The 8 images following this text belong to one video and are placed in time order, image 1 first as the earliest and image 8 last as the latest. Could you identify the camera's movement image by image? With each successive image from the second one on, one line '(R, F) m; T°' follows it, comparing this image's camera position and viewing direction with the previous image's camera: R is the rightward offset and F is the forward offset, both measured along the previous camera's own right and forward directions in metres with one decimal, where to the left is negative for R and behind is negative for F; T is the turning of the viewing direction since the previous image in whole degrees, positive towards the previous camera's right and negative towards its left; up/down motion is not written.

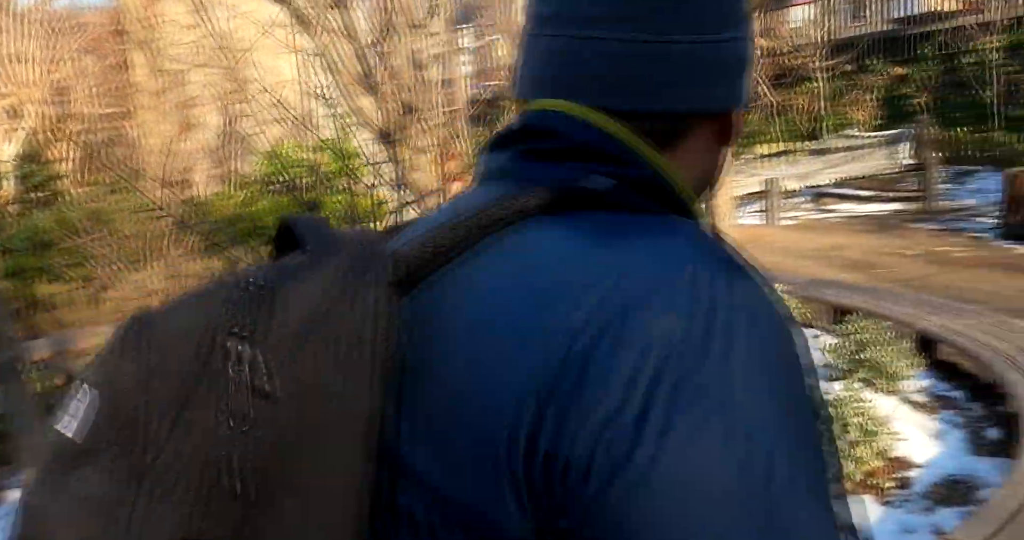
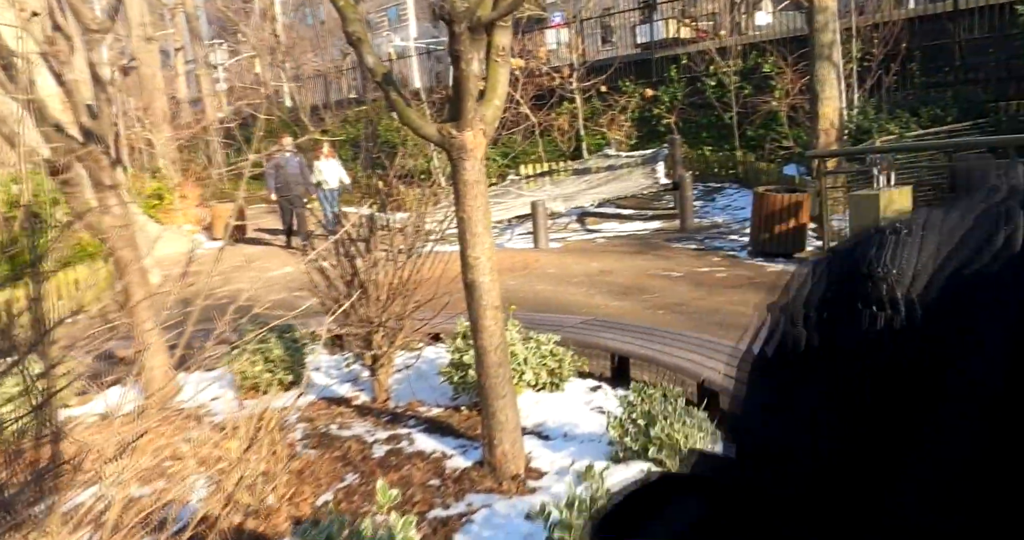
(+0.2, +0.8) m; +15°
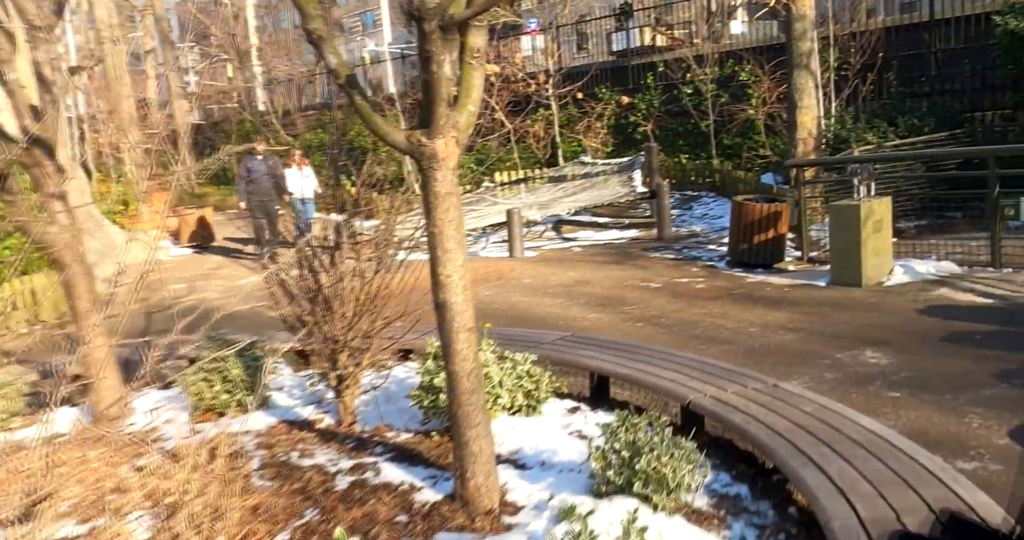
(0.0, +0.2) m; +2°
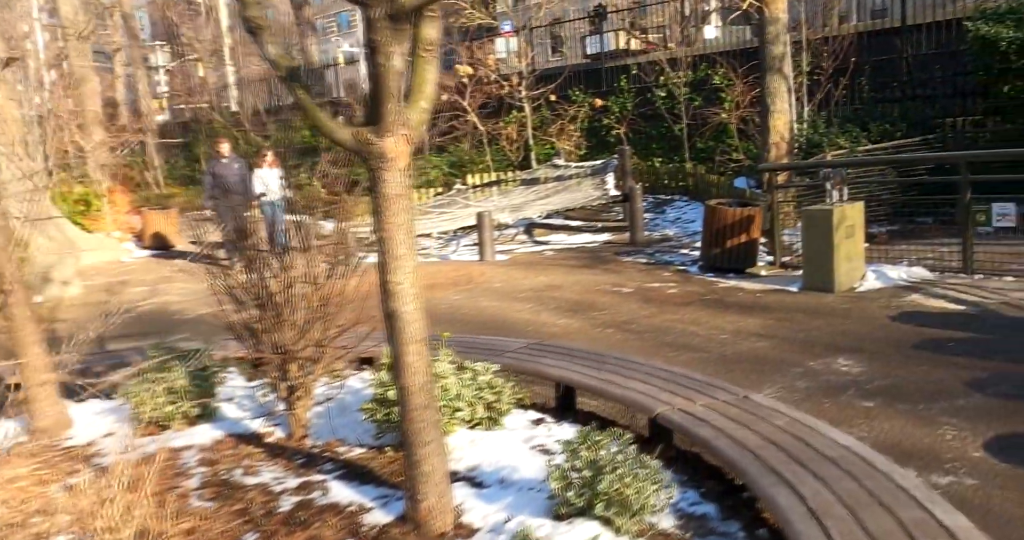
(+0.1, +0.2) m; +2°
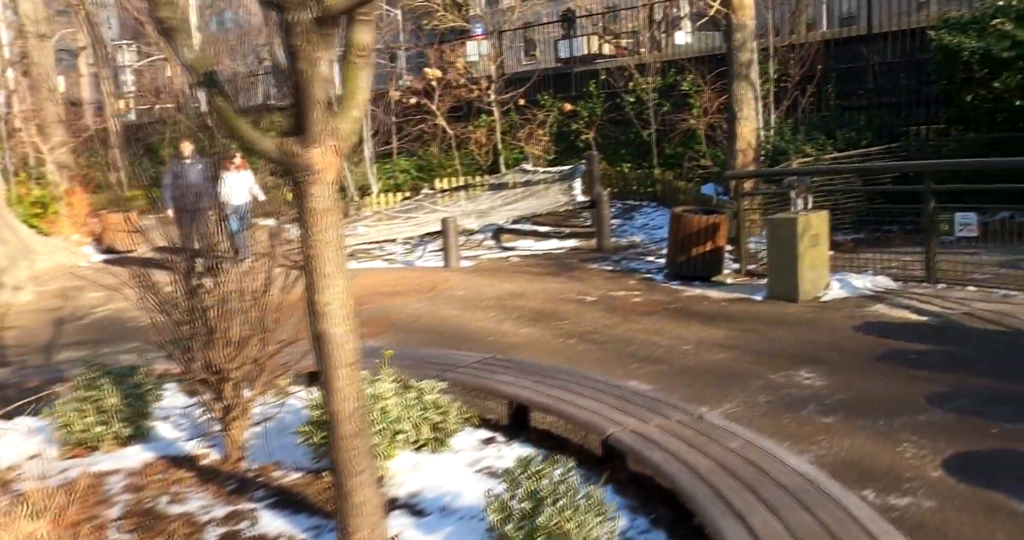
(+0.1, +0.1) m; +2°
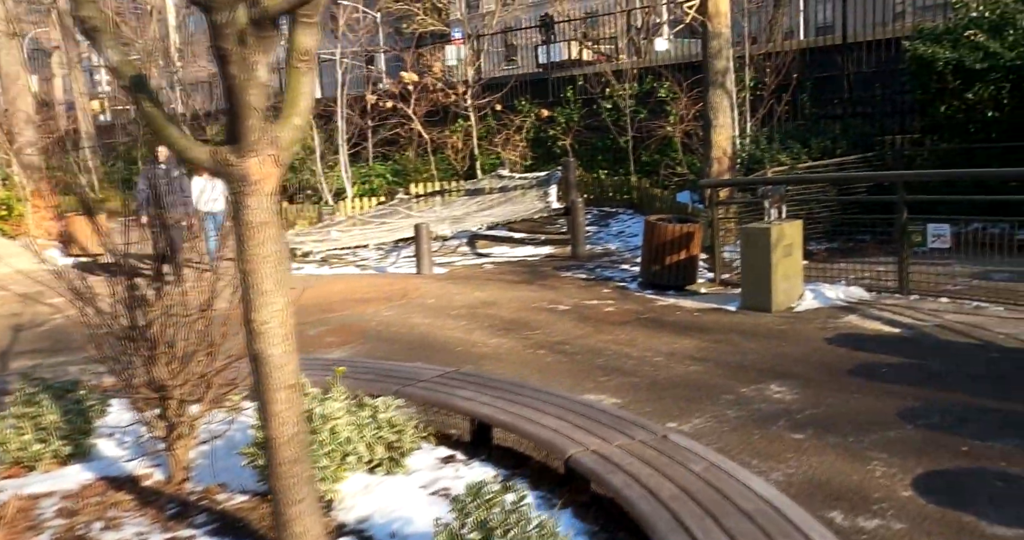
(+0.1, +0.1) m; +1°
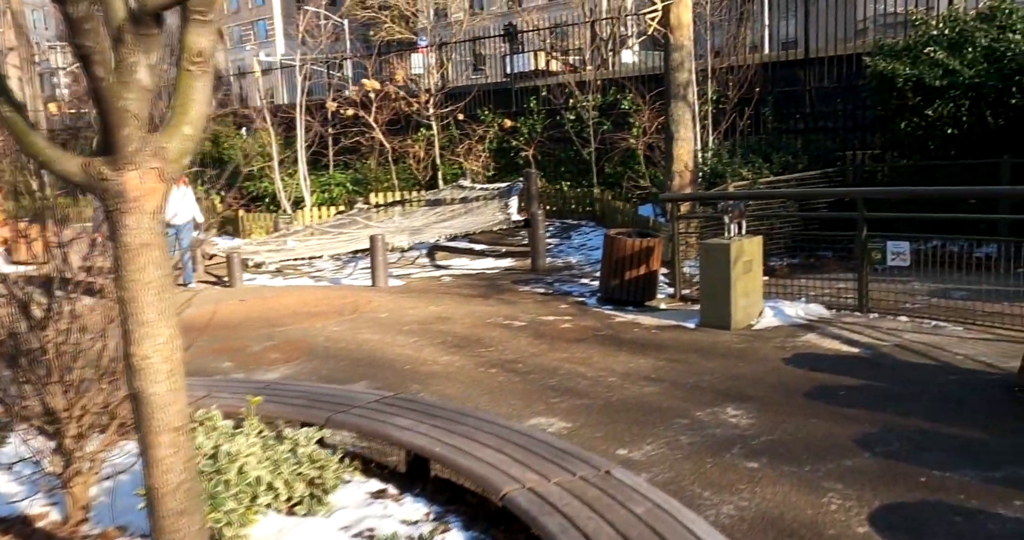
(+0.1, +0.2) m; +2°
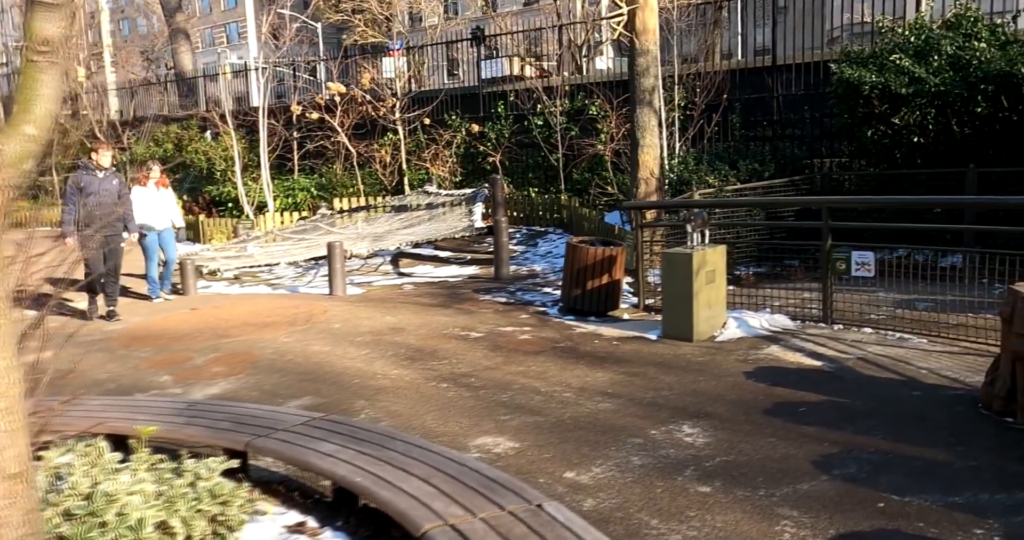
(+0.2, +0.2) m; +2°
